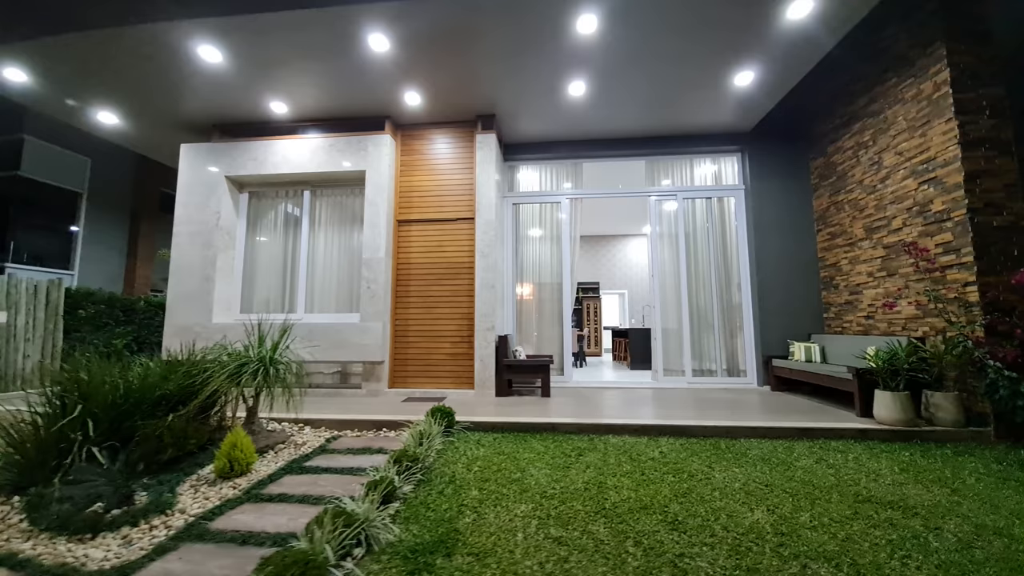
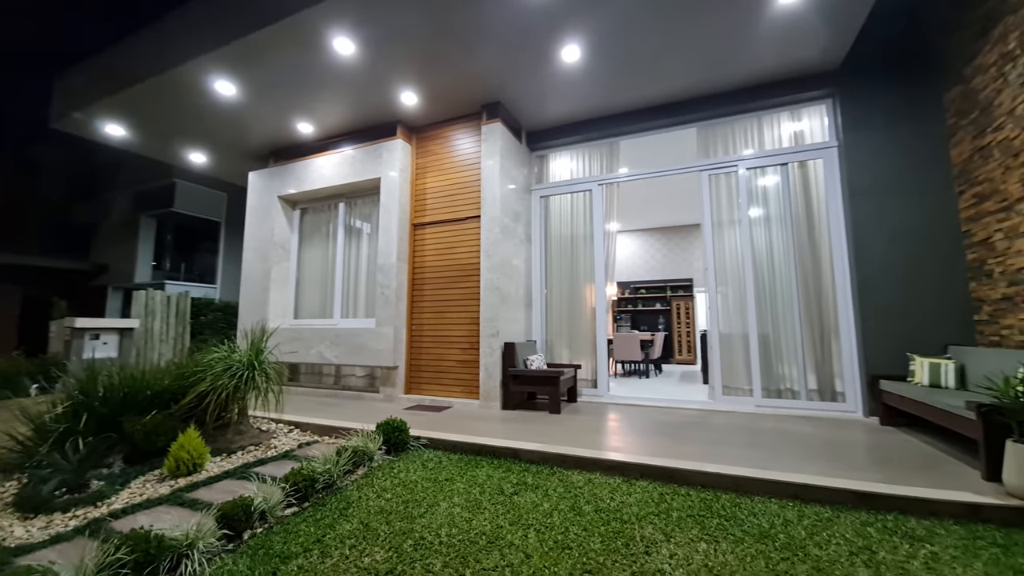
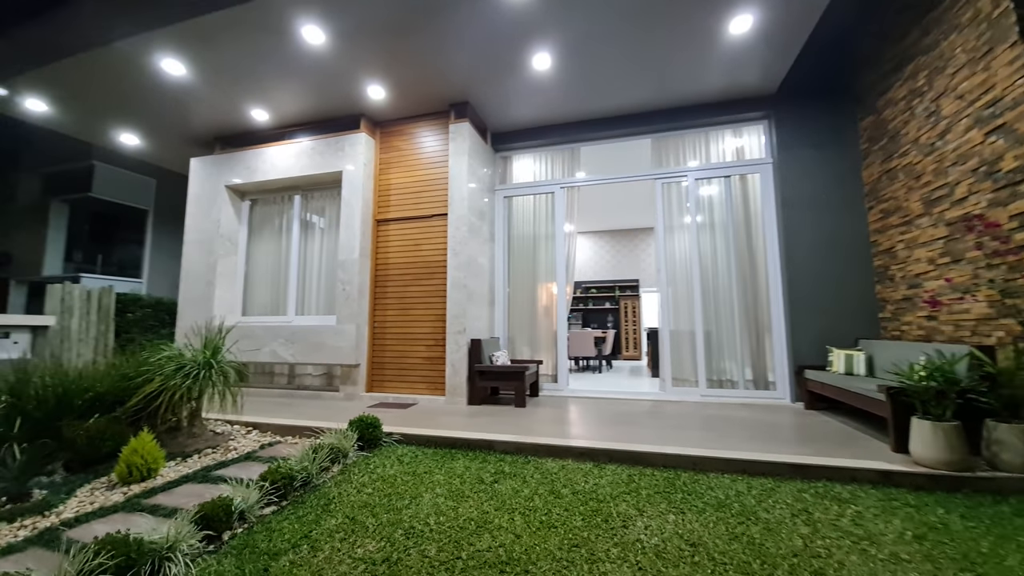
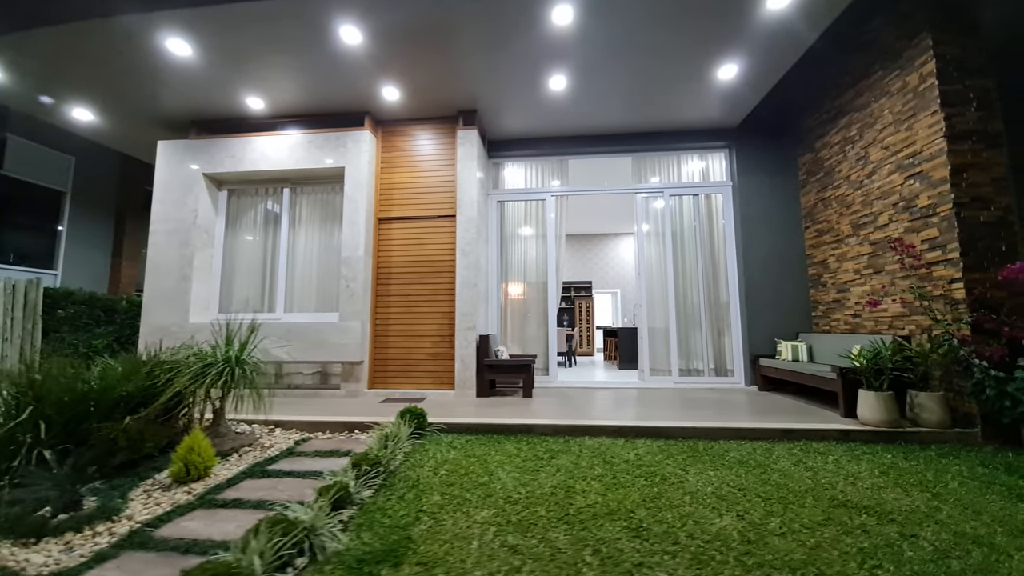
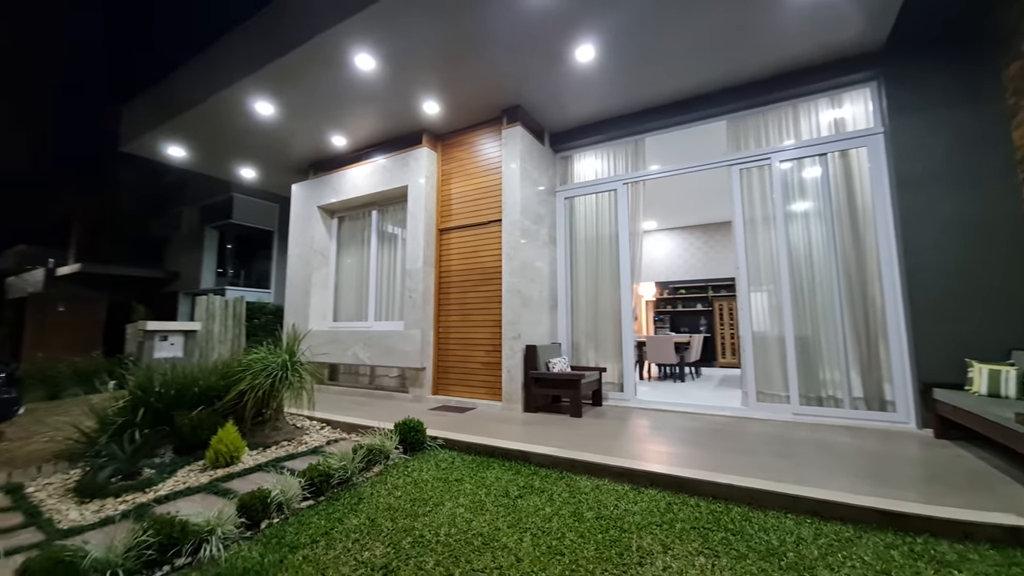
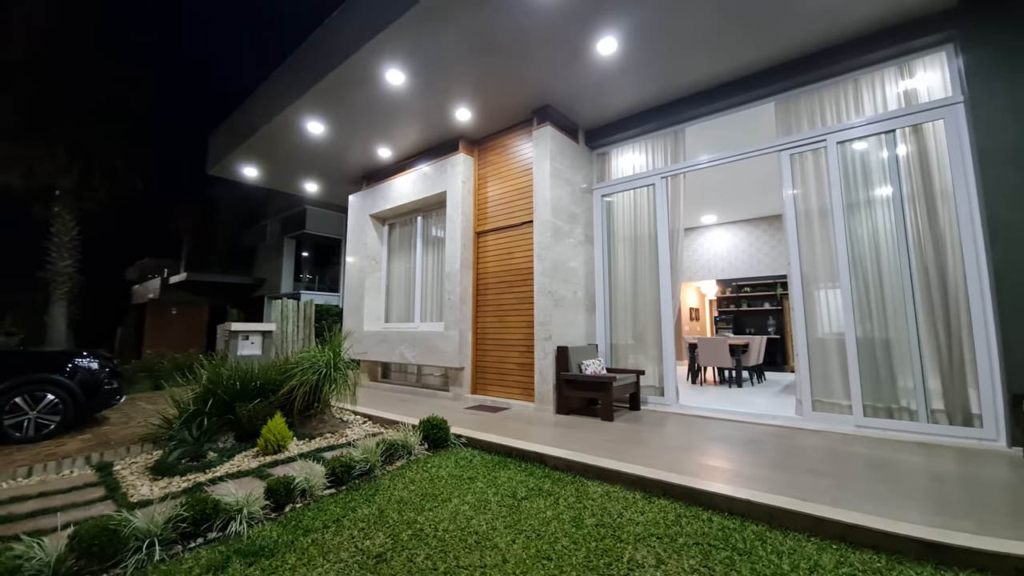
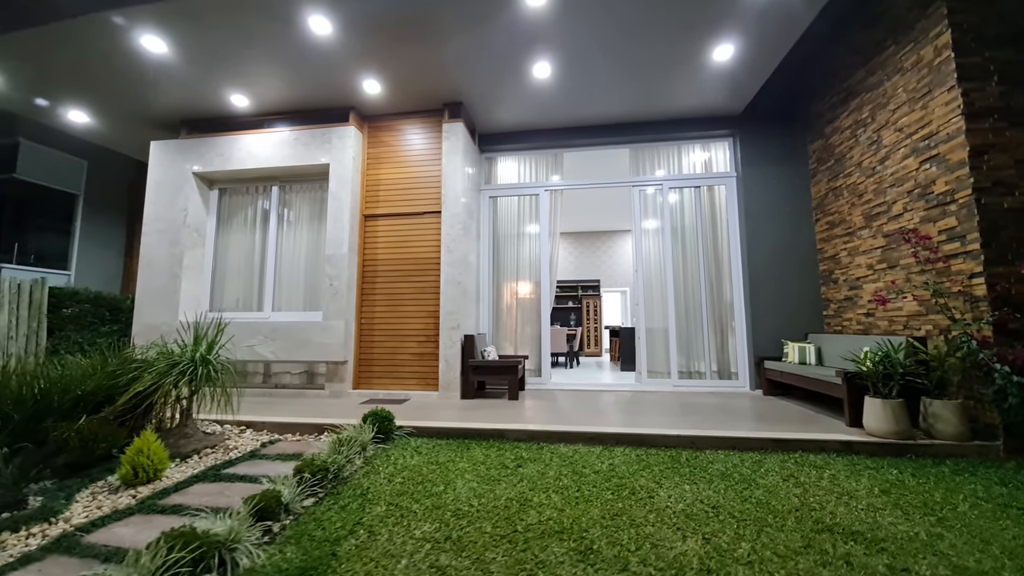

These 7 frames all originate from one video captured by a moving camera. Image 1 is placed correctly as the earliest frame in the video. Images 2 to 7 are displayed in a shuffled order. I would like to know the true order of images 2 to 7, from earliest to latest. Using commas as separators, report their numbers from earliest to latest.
4, 7, 3, 2, 5, 6
